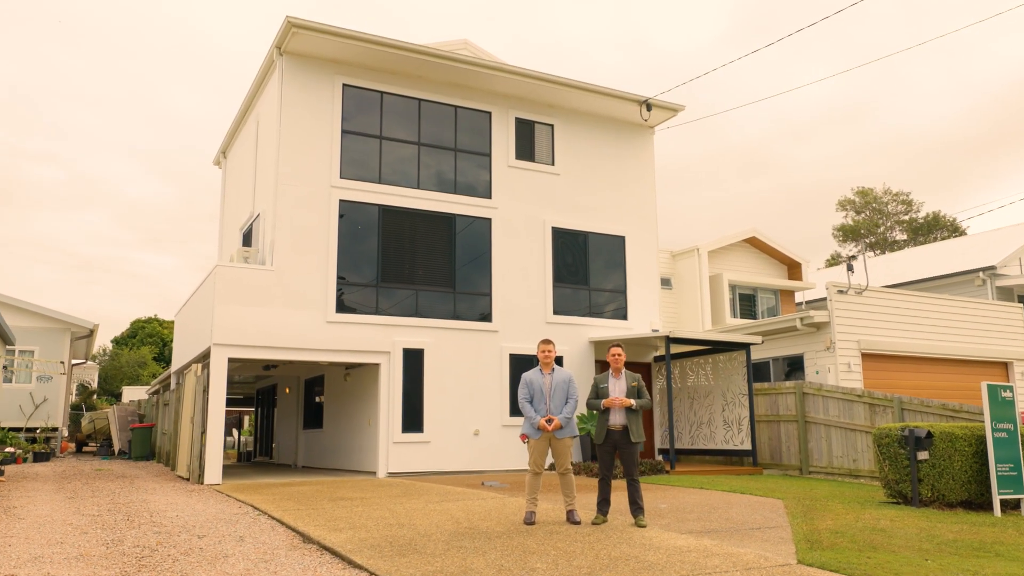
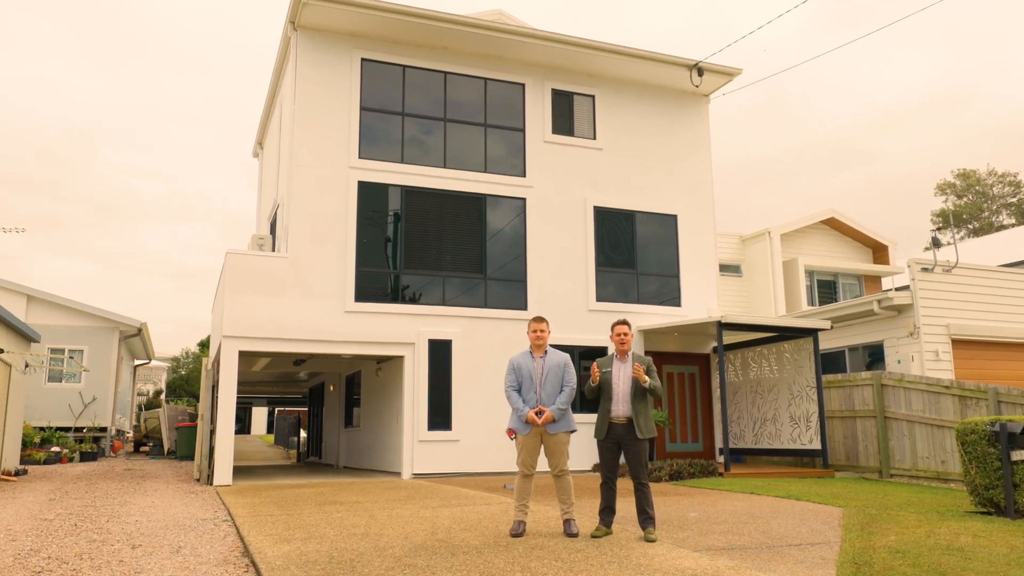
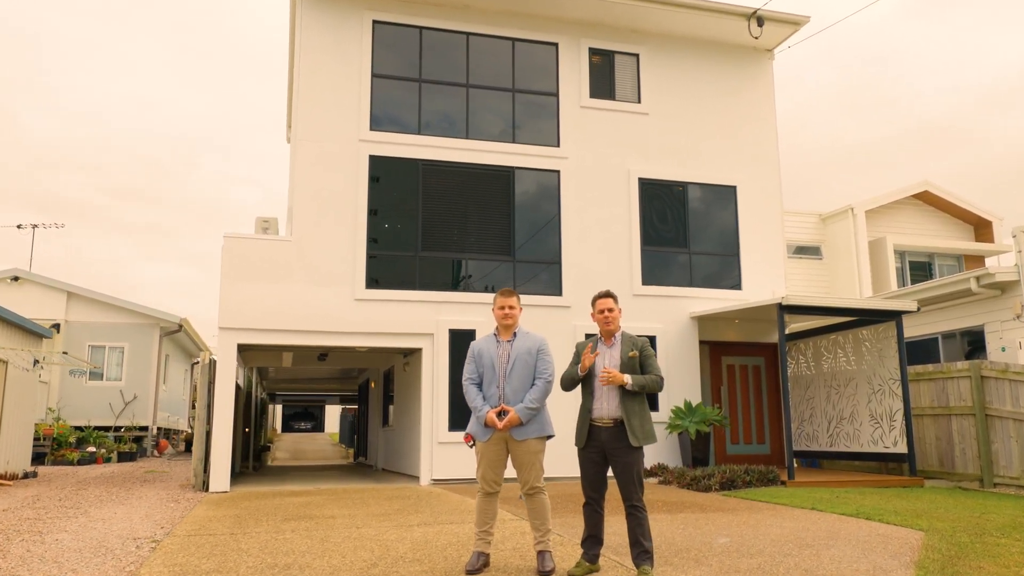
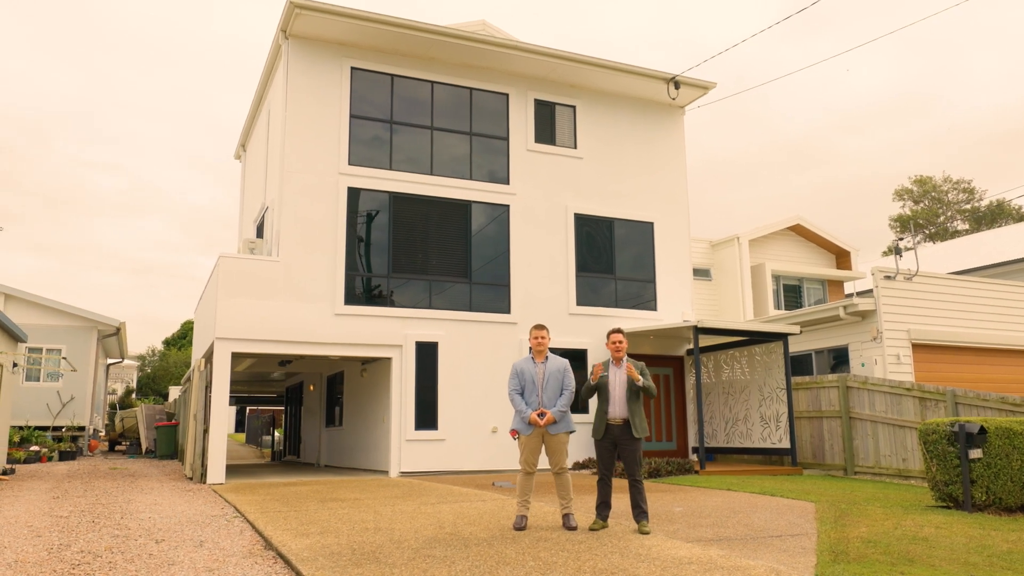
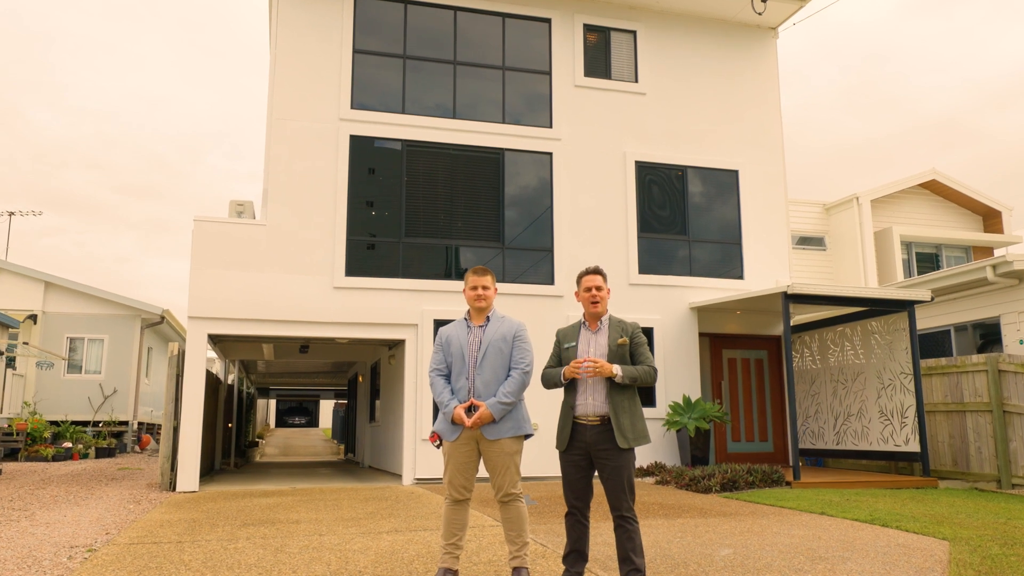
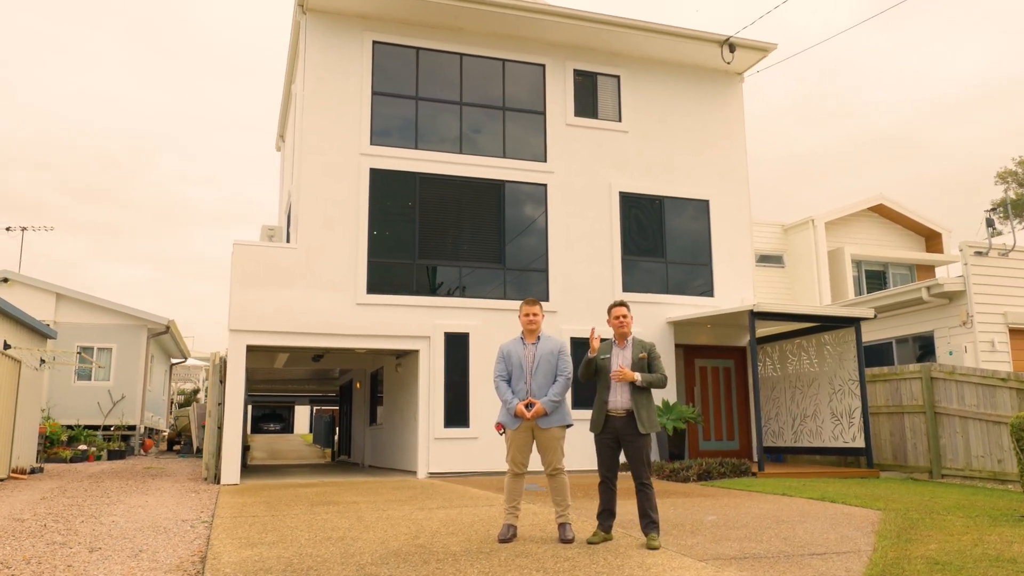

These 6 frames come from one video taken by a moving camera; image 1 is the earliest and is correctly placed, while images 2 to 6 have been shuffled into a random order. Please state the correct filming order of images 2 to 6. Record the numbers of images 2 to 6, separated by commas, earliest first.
4, 2, 6, 3, 5
